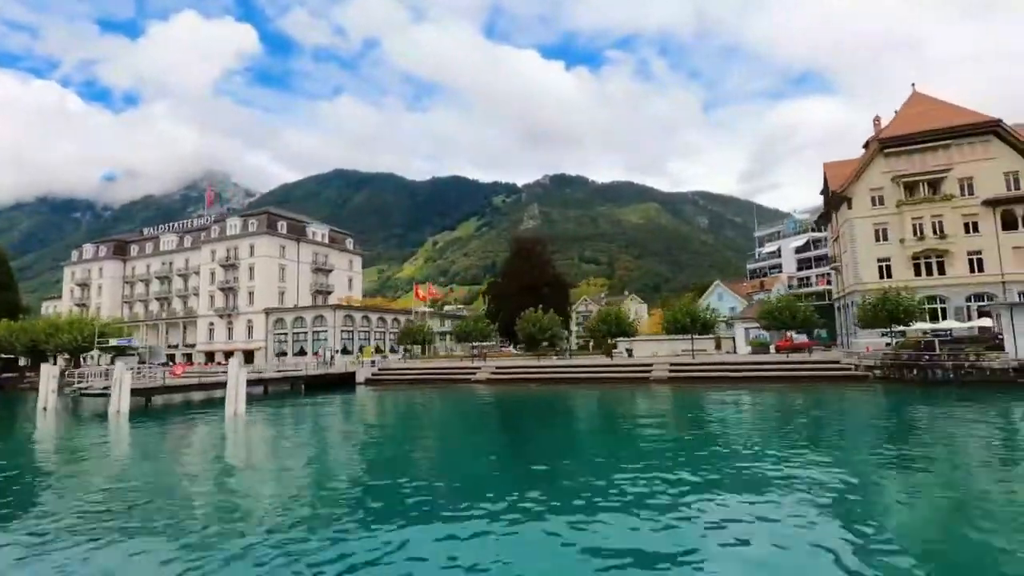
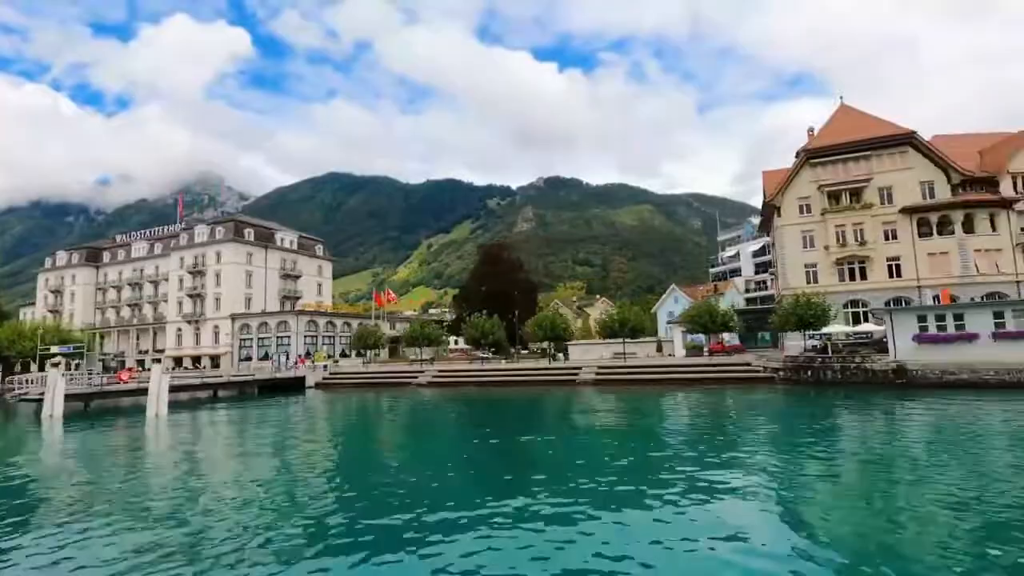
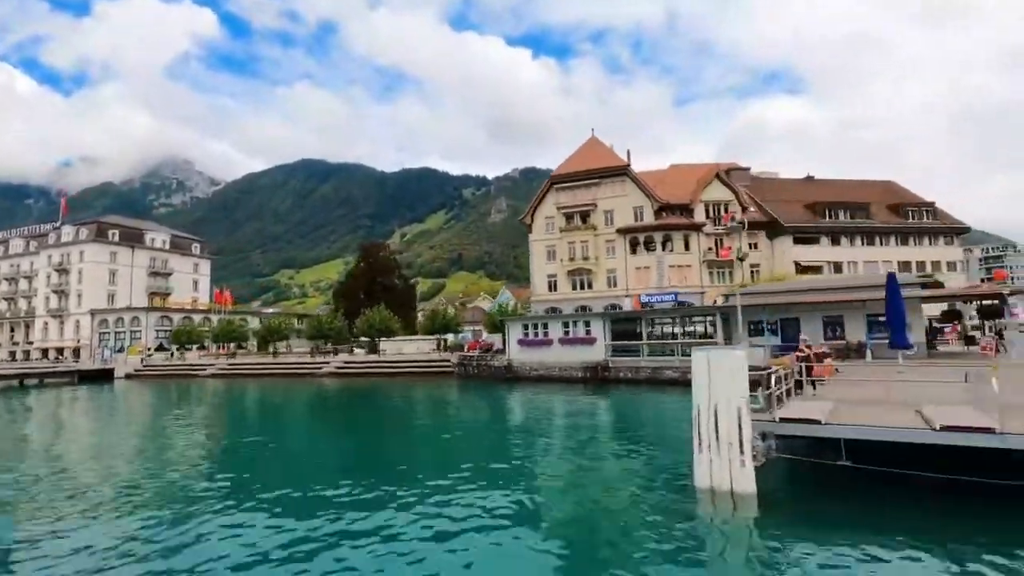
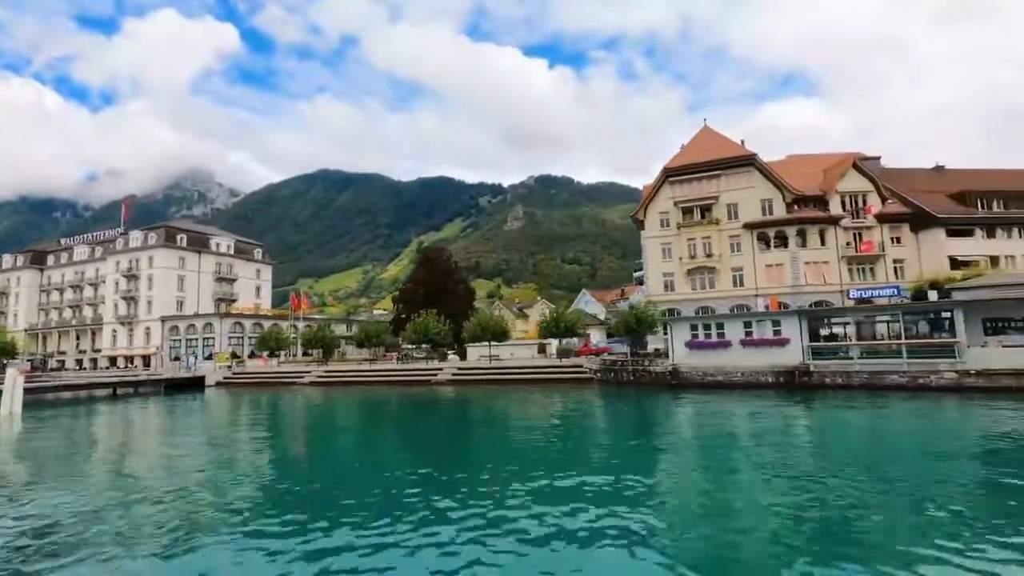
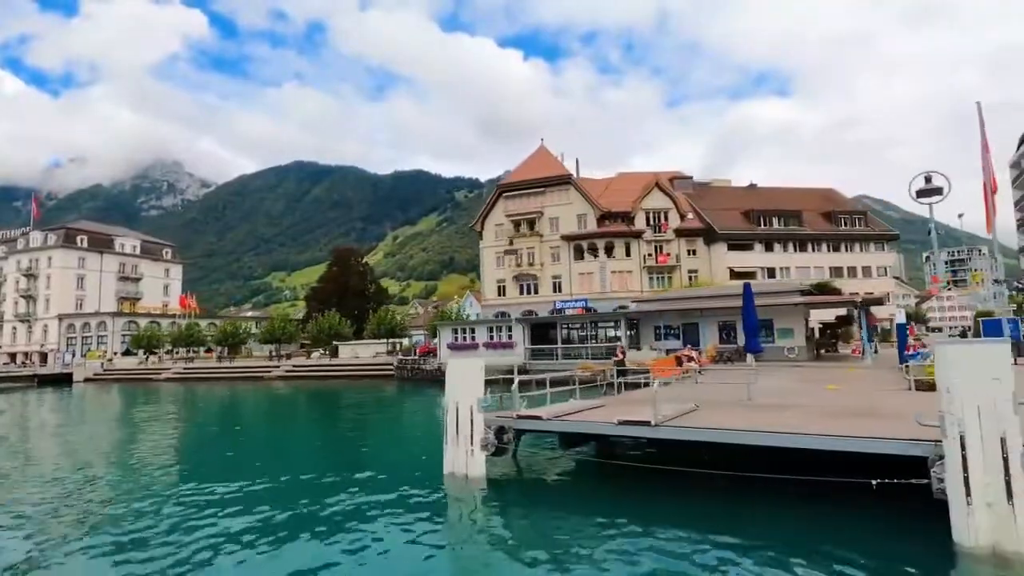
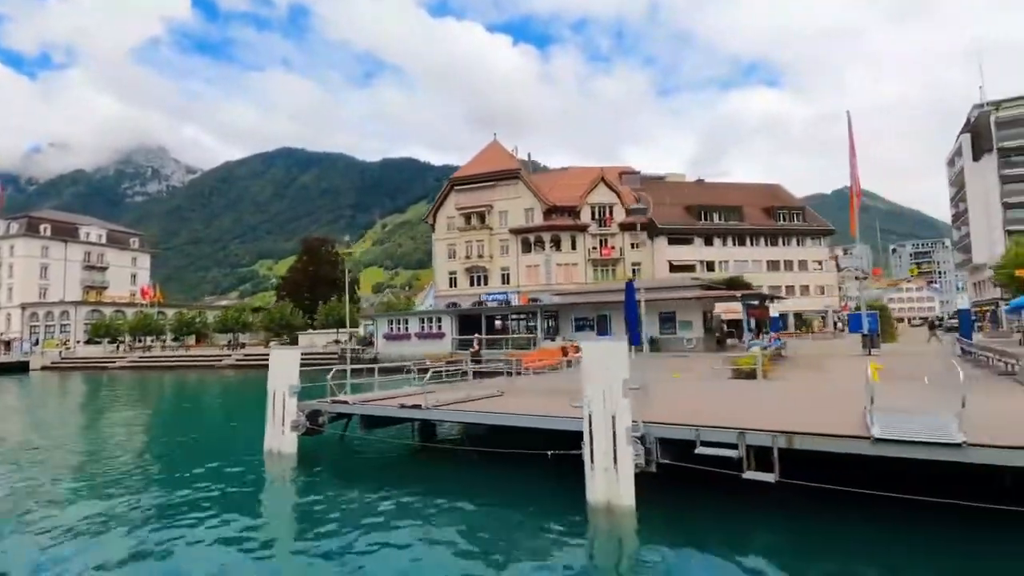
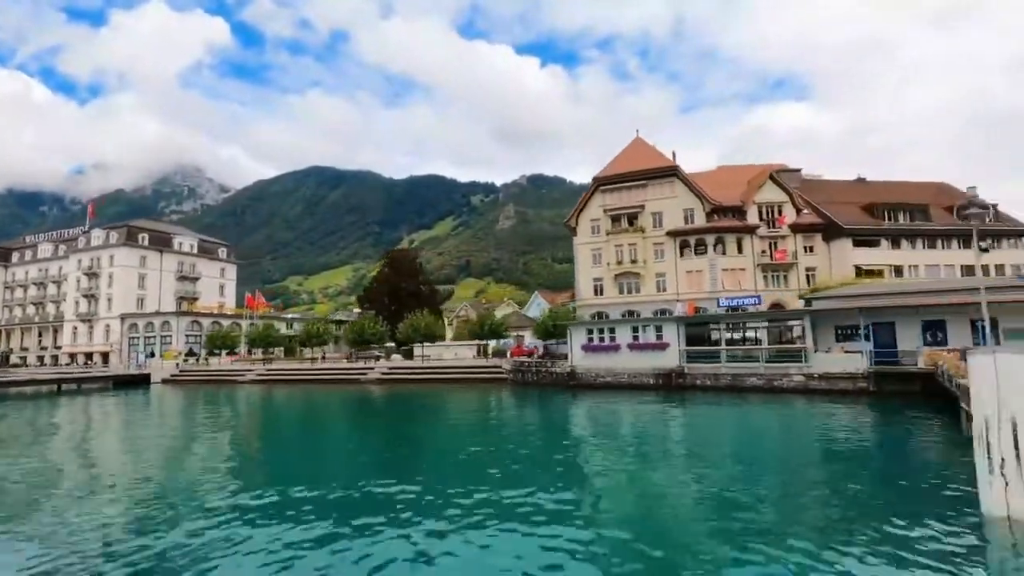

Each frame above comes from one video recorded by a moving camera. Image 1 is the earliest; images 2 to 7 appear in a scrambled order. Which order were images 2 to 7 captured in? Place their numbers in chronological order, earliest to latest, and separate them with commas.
2, 4, 7, 3, 5, 6
